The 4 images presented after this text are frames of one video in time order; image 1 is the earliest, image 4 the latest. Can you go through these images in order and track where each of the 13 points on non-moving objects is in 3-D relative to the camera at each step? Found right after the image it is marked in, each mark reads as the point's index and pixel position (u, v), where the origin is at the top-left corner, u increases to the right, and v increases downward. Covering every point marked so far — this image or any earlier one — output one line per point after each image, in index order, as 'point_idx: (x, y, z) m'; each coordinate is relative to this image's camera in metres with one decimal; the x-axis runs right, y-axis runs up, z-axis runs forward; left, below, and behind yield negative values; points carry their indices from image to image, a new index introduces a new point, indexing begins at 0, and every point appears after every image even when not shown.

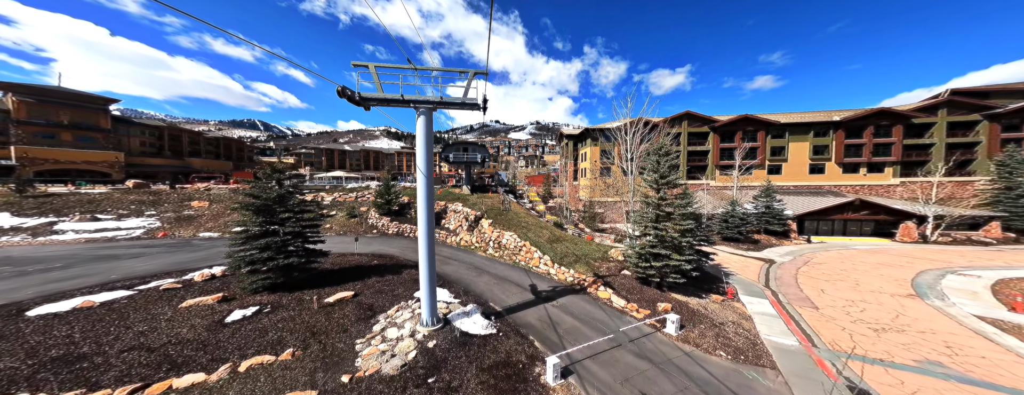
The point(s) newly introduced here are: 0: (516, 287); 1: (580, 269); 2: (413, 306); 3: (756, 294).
0: (+0.3, -6.0, +18.4) m
1: (+4.8, -5.1, +19.5) m
2: (-5.0, -5.4, +13.8) m
3: (+13.0, -5.0, +14.7) m
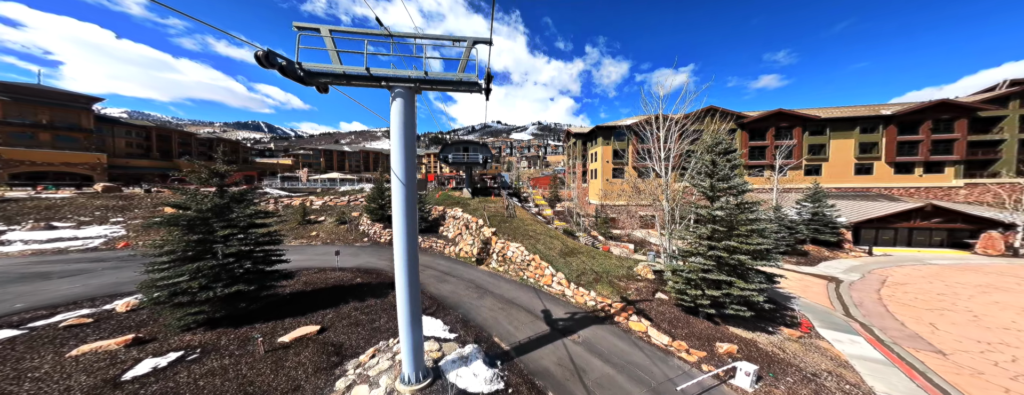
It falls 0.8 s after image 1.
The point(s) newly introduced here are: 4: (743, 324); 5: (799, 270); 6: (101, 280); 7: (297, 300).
0: (+0.7, -6.4, +15.1) m
1: (+5.3, -5.4, +16.2) m
2: (-4.5, -5.7, +10.5) m
3: (+13.5, -5.3, +11.3) m
4: (+9.9, -5.4, +11.7) m
5: (+18.0, -4.5, +17.2) m
6: (-21.9, -4.4, +14.6) m
7: (-10.5, -5.0, +13.4) m
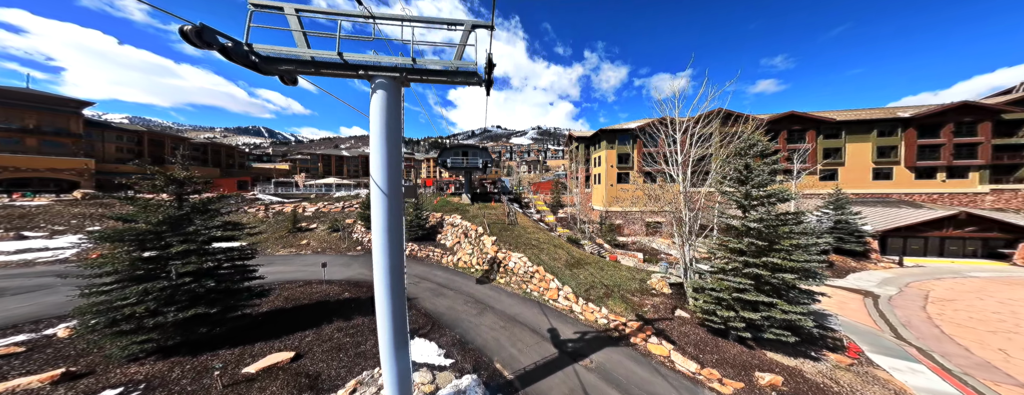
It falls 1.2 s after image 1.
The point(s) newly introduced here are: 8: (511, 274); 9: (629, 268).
0: (+0.9, -6.7, +13.6) m
1: (+5.5, -5.8, +14.7) m
2: (-4.4, -6.0, +9.0) m
3: (+13.6, -5.6, +9.8) m
4: (+10.0, -5.7, +10.2) m
5: (+18.2, -4.9, +15.8) m
6: (-21.8, -4.8, +13.2) m
7: (-10.4, -5.4, +12.0) m
8: (0.0, -5.4, +19.5) m
9: (+8.0, -4.8, +18.8) m
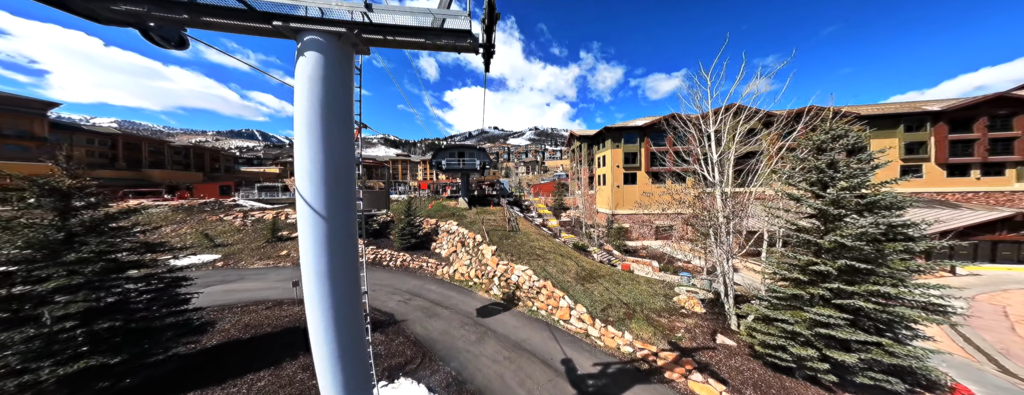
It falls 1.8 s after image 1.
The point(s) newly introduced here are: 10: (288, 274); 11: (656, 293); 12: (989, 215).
0: (+1.2, -7.0, +11.3) m
1: (+5.8, -6.0, +12.4) m
2: (-4.0, -6.3, +6.7) m
3: (+14.0, -5.7, +7.7) m
4: (+10.3, -5.8, +8.0) m
5: (+18.4, -5.0, +13.7) m
6: (-21.5, -5.3, +10.6) m
7: (-10.1, -5.7, +9.5) m
8: (+0.2, -5.7, +17.2) m
9: (+8.2, -5.0, +16.6) m
10: (-16.0, -5.4, +19.6) m
11: (+7.8, -5.2, +15.0) m
12: (+28.8, -1.1, +16.6) m
